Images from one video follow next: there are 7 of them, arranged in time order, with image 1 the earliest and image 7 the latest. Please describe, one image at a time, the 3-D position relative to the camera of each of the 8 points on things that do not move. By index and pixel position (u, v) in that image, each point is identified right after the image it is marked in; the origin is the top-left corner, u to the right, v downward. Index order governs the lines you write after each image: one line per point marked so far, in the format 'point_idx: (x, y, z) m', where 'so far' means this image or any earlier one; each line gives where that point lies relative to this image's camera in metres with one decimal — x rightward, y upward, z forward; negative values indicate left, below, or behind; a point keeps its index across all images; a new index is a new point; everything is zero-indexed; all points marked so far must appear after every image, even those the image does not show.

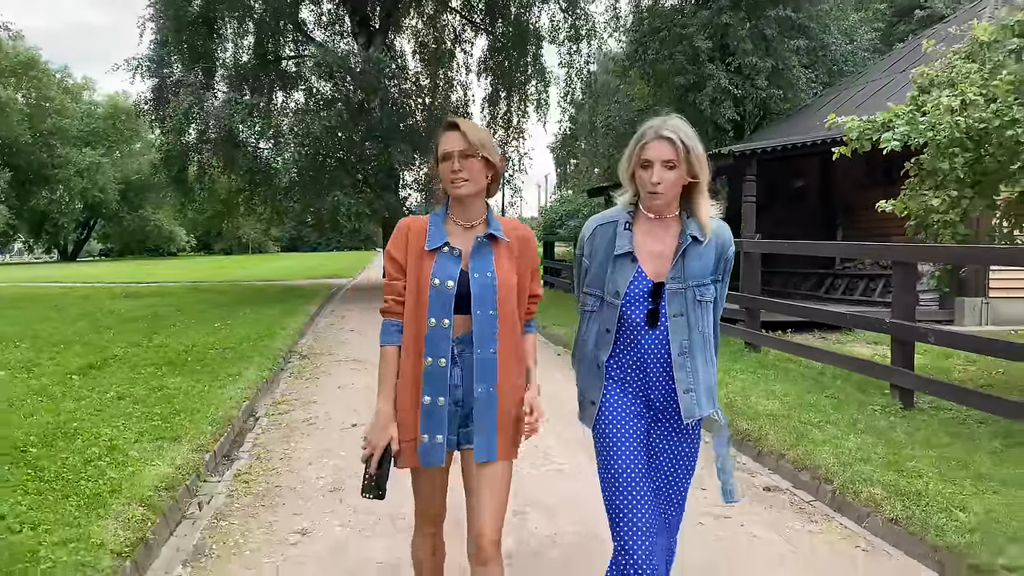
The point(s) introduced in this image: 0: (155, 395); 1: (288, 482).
0: (-2.7, -0.8, +6.6) m
1: (-1.2, -1.0, +4.5) m
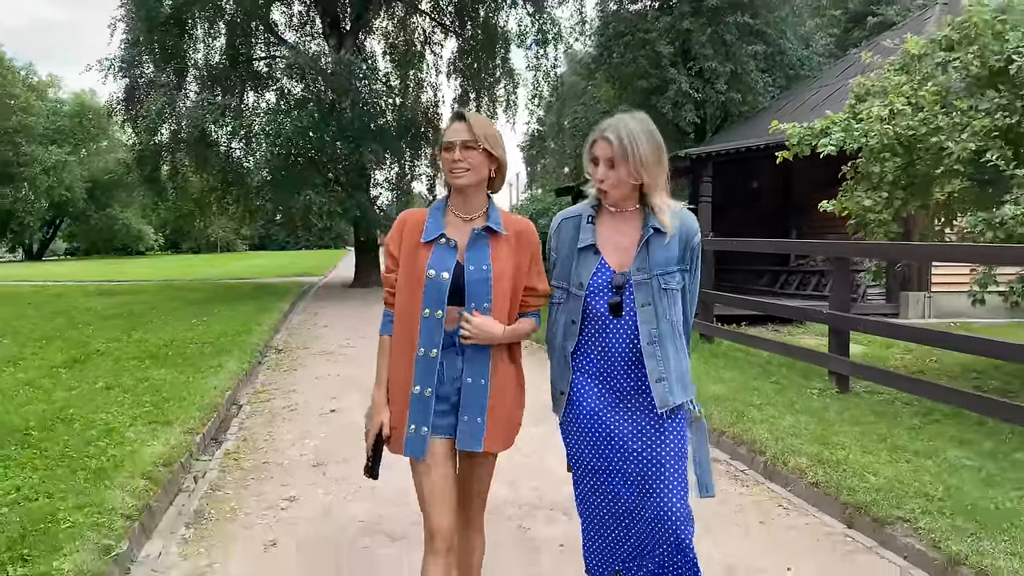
0: (-3.0, -0.8, +6.9) m
1: (-1.4, -1.0, +5.0) m
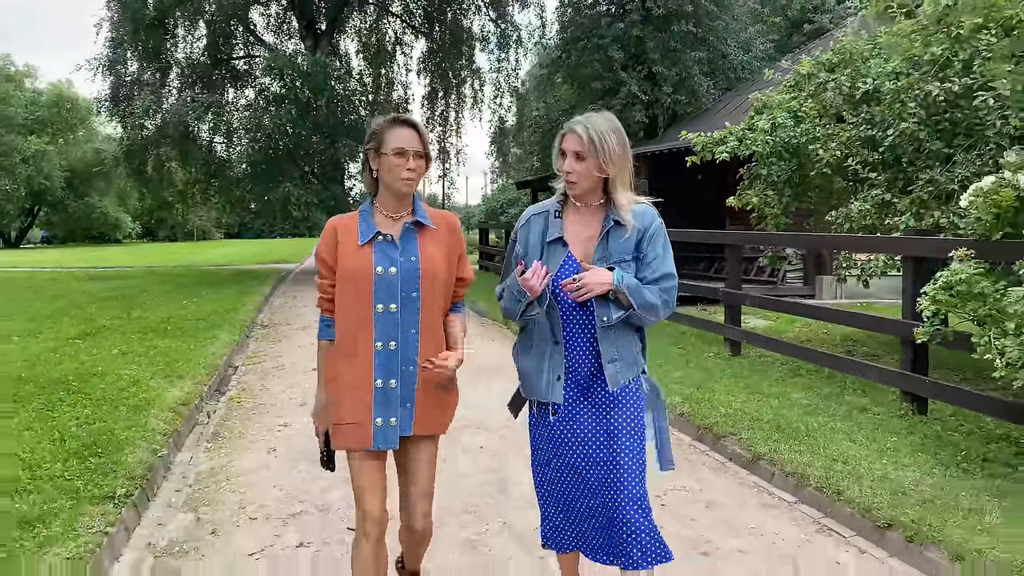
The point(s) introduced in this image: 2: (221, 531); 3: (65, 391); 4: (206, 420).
0: (-3.5, -0.6, +8.2) m
1: (-1.8, -0.8, +6.3) m
2: (-1.3, -1.1, +3.8) m
3: (-3.3, -0.8, +6.4) m
4: (-2.1, -0.9, +5.9) m
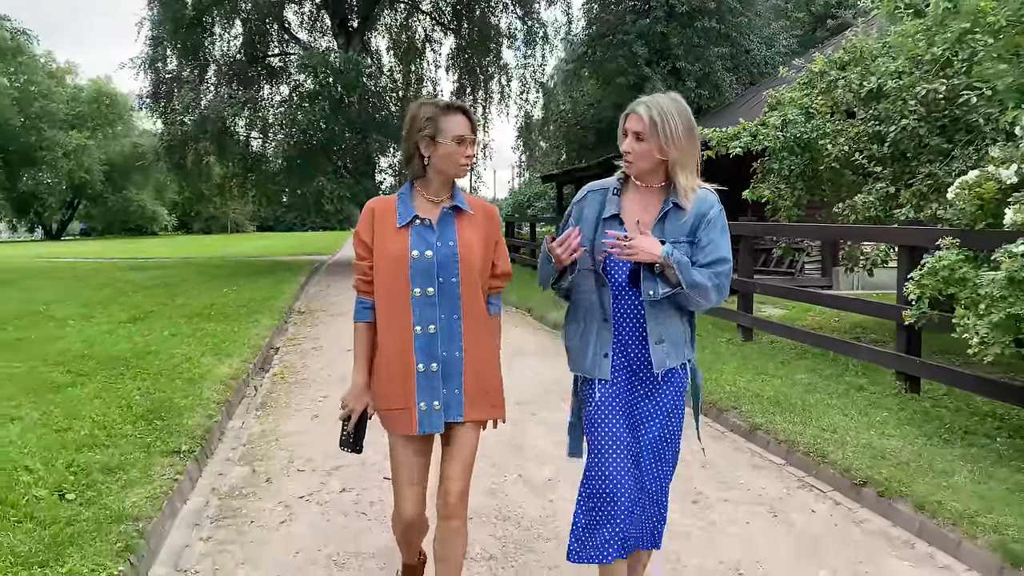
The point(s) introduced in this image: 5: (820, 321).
0: (-3.2, -0.5, +8.9) m
1: (-1.6, -0.7, +6.9) m
2: (-1.2, -1.0, +4.3) m
3: (-3.2, -0.6, +7.0) m
4: (-2.0, -0.8, +6.5) m
5: (+3.6, -0.4, +10.1) m
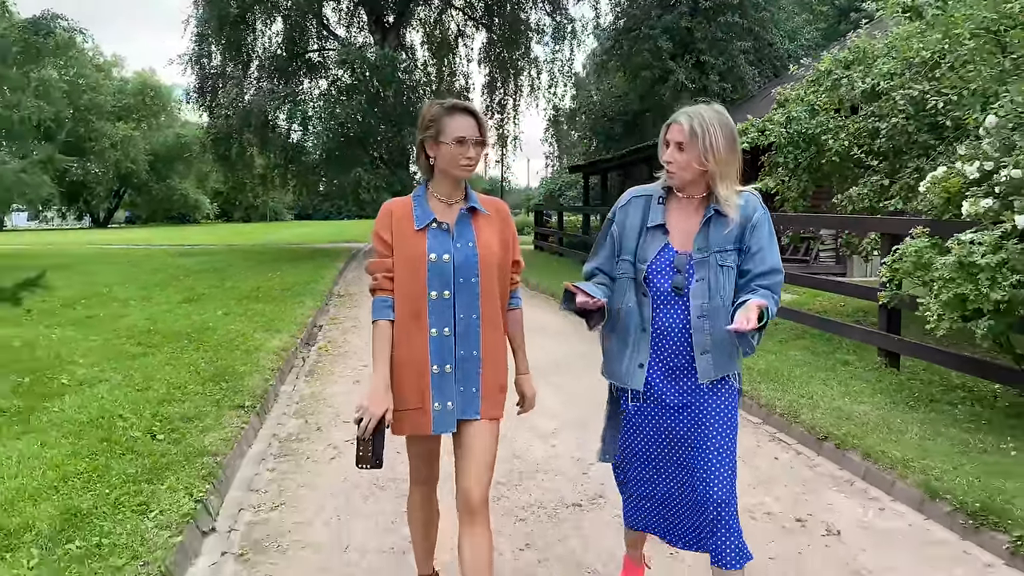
0: (-3.0, -0.3, +9.8) m
1: (-1.5, -0.6, +7.7) m
2: (-1.1, -0.8, +5.1) m
3: (-3.0, -0.5, +7.9) m
4: (-1.8, -0.6, +7.3) m
5: (+3.9, -0.2, +10.8) m
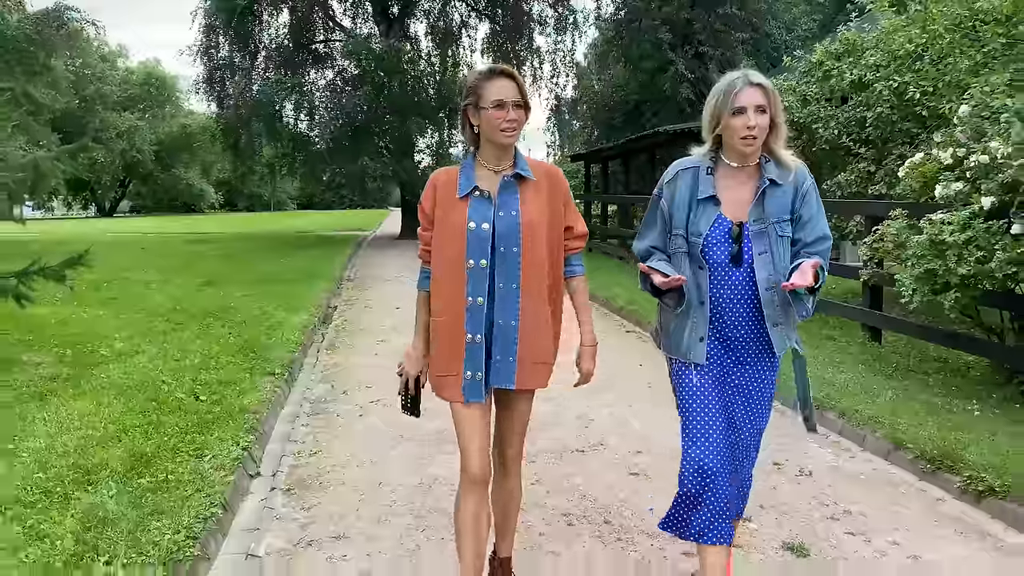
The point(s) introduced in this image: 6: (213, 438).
0: (-2.9, -0.1, +10.2) m
1: (-1.4, -0.4, +8.2) m
2: (-1.1, -0.7, +5.6) m
3: (-2.9, -0.3, +8.4) m
4: (-1.7, -0.5, +7.8) m
5: (+4.0, 0.0, +11.2) m
6: (-1.5, -0.8, +4.3) m
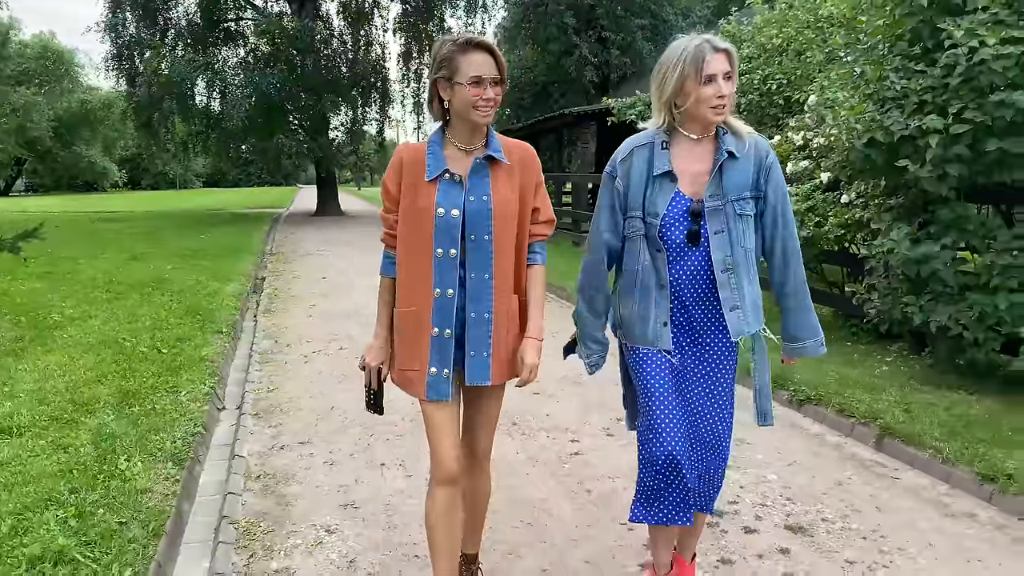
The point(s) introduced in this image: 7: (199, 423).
0: (-4.0, +0.3, +10.8) m
1: (-2.3, -0.1, +9.0) m
2: (-1.7, -0.4, +6.4) m
3: (-3.8, 0.0, +9.0) m
4: (-2.6, -0.2, +8.5) m
5: (+2.8, +0.5, +12.5) m
6: (-2.0, -0.5, +5.1) m
7: (-1.6, -0.7, +4.3) m
